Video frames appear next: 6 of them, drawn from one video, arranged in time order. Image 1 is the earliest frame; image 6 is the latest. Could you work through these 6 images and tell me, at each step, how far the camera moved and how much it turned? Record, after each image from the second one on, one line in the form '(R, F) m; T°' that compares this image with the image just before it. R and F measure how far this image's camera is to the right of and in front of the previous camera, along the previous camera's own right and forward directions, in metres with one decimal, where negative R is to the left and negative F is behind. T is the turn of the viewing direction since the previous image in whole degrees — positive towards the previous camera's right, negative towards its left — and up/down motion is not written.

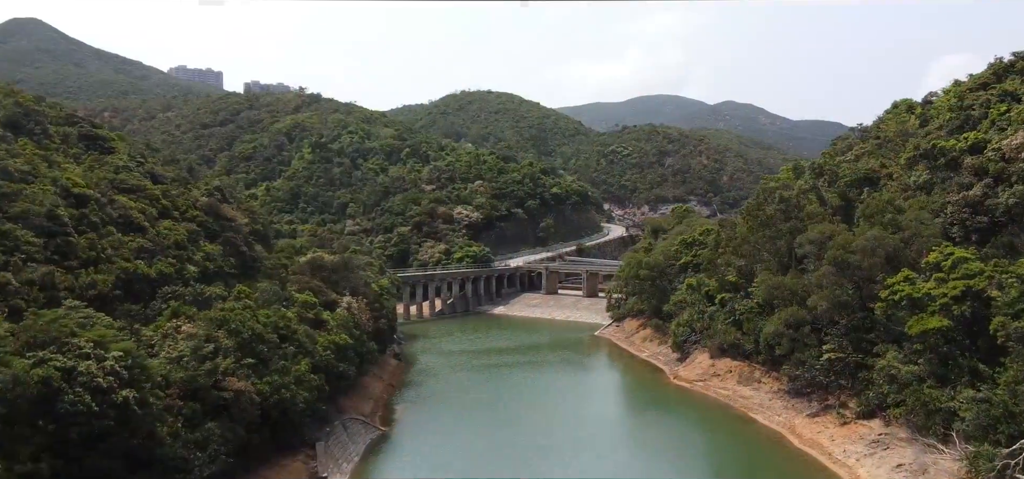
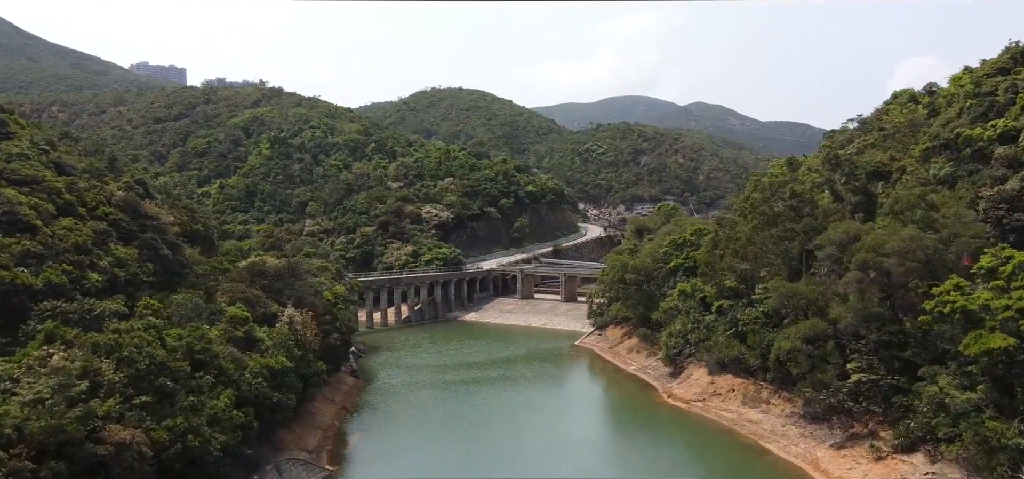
(0.0, +6.0) m; +2°
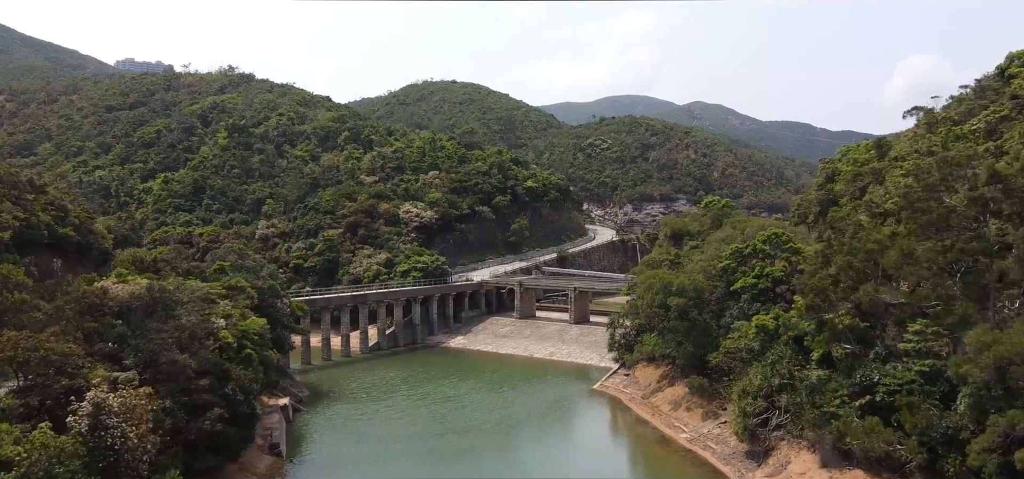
(0.0, +15.7) m; 0°
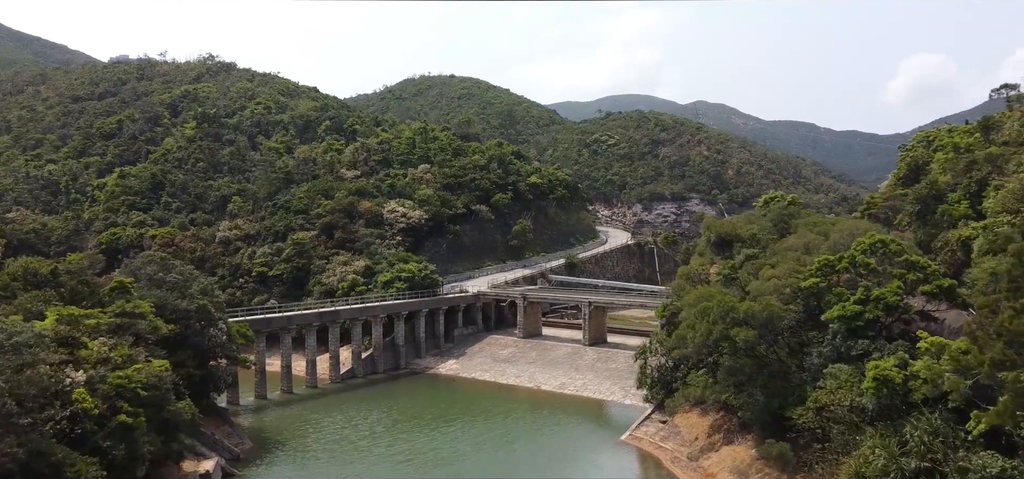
(-0.2, +10.2) m; 0°
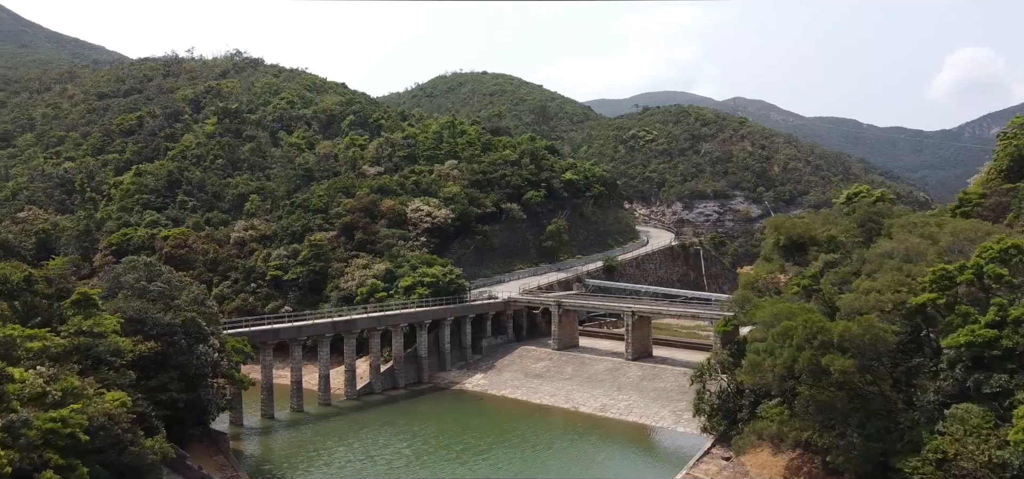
(-0.1, +5.0) m; -3°
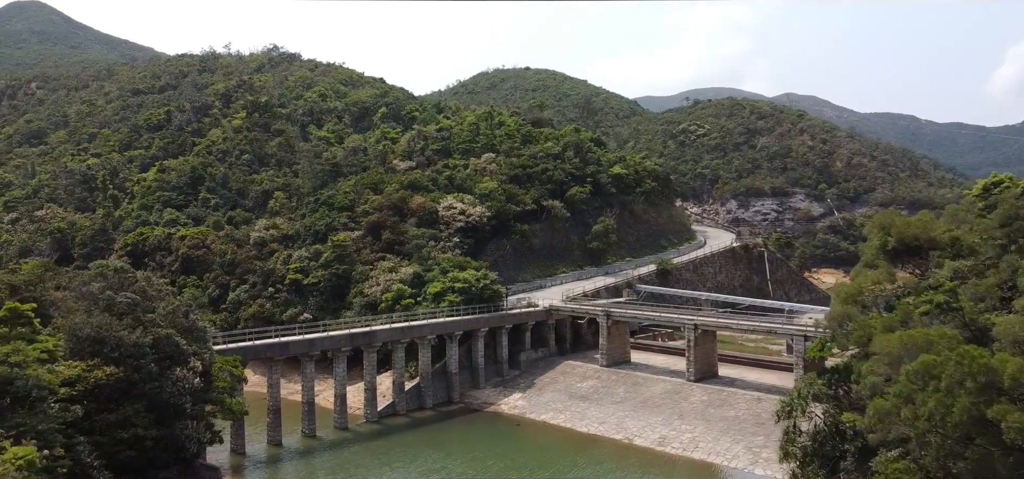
(+0.1, +5.7) m; -3°
